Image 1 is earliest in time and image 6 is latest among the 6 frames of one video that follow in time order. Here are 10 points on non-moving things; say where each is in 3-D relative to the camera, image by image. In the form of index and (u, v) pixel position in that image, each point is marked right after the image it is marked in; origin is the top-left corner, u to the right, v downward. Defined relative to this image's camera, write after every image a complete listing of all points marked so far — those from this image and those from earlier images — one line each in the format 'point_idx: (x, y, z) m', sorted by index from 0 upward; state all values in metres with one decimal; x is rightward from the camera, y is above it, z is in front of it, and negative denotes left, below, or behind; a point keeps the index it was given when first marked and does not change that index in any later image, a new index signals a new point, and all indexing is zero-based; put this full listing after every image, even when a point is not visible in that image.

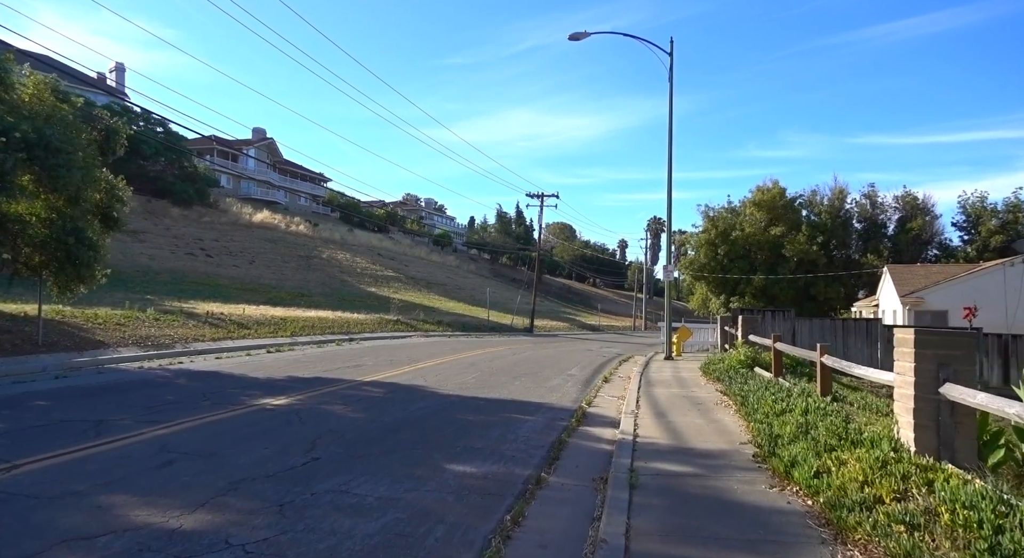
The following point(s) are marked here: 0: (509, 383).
0: (-0.1, -2.5, +15.8) m
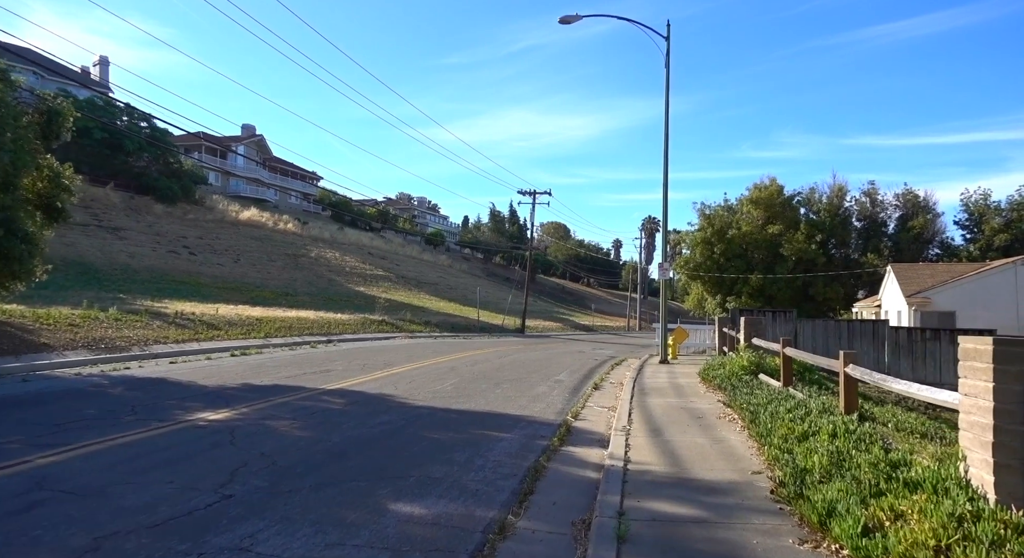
0: (-0.5, -2.4, +14.3) m
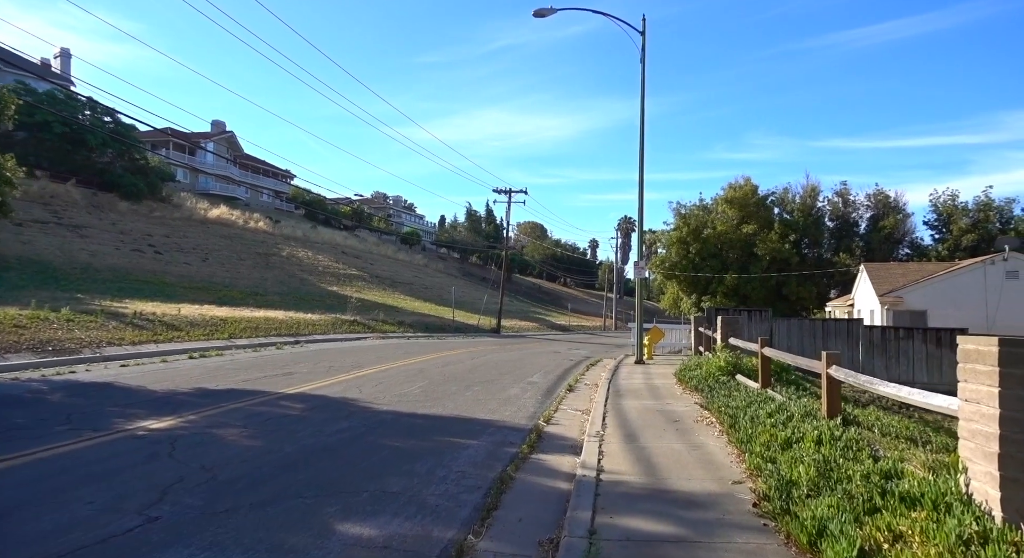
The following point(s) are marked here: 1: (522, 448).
0: (-1.1, -2.4, +13.7) m
1: (+0.1, -2.2, +8.8) m
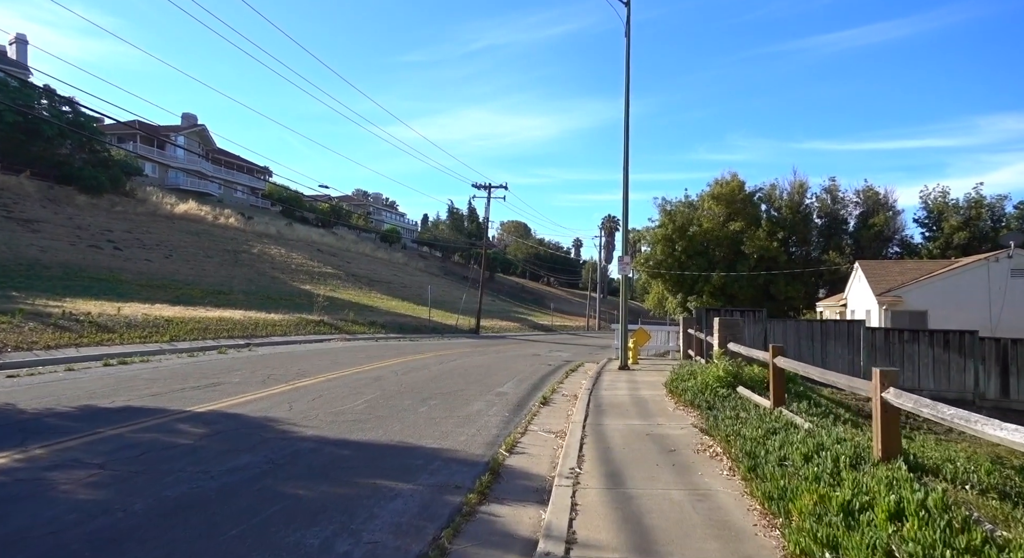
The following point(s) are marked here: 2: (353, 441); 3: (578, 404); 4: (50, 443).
0: (-1.8, -2.3, +11.5) m
1: (-0.4, -2.1, +6.6) m
2: (-2.1, -2.1, +8.9) m
3: (+1.3, -2.4, +12.6) m
4: (-5.4, -1.9, +7.8) m
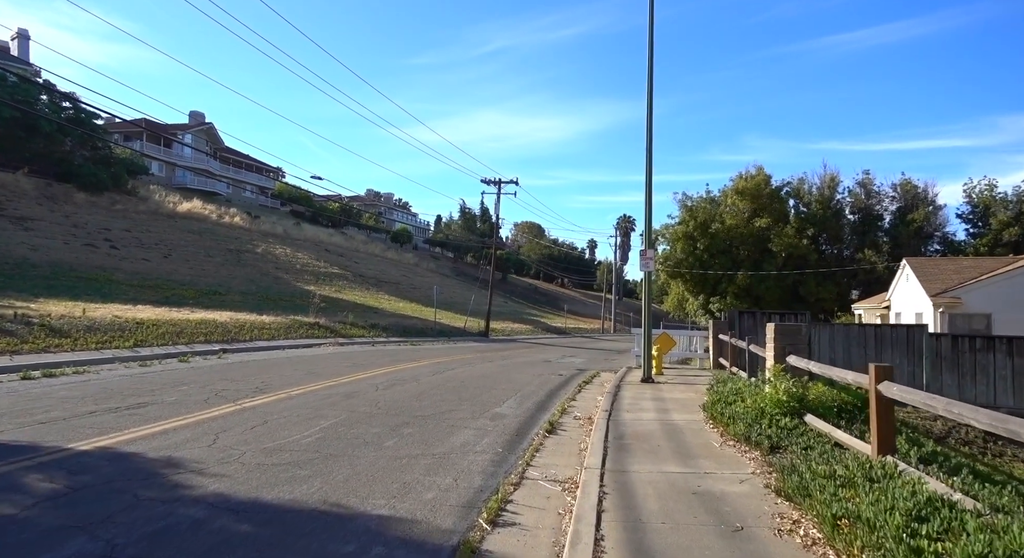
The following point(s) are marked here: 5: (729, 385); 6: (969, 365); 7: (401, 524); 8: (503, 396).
0: (-1.8, -2.2, +8.8) m
1: (-0.6, -2.0, +3.9) m
2: (-2.2, -2.0, +6.1) m
3: (+1.2, -2.3, +9.8) m
4: (-5.5, -1.8, +5.2) m
5: (+3.8, -1.8, +11.6) m
6: (+12.2, -2.3, +17.8) m
7: (-1.0, -2.1, +5.8) m
8: (-0.2, -2.5, +14.5) m
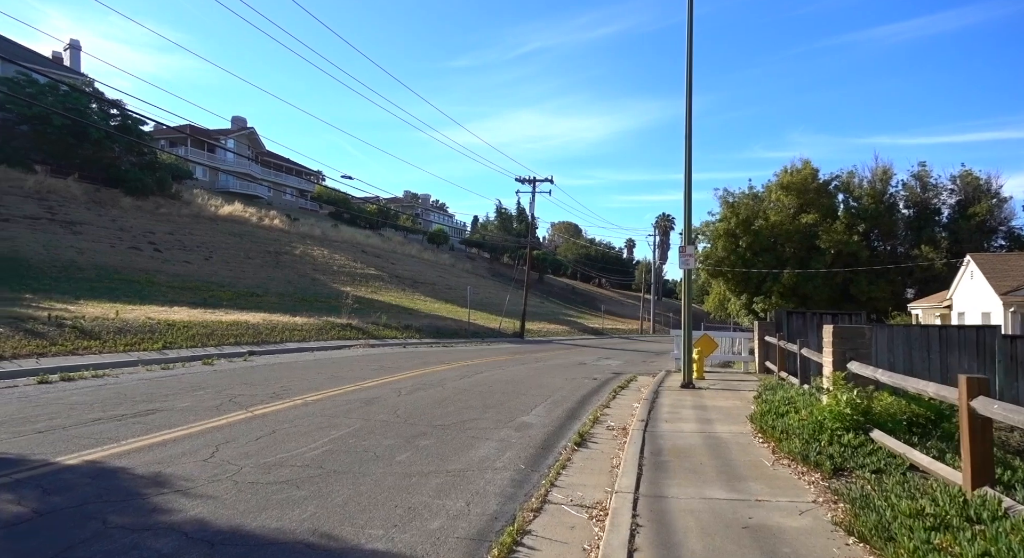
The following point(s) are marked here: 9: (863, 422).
0: (-1.5, -2.2, +8.0) m
1: (-0.6, -2.0, +3.0) m
2: (-2.1, -2.0, +5.4) m
3: (+1.6, -2.3, +8.9) m
4: (-5.5, -1.8, +4.6) m
5: (+4.2, -1.8, +10.5) m
6: (+13.0, -2.2, +16.1) m
7: (-0.9, -2.1, +5.0) m
8: (+0.4, -2.5, +13.6) m
9: (+4.1, -1.6, +7.7) m
